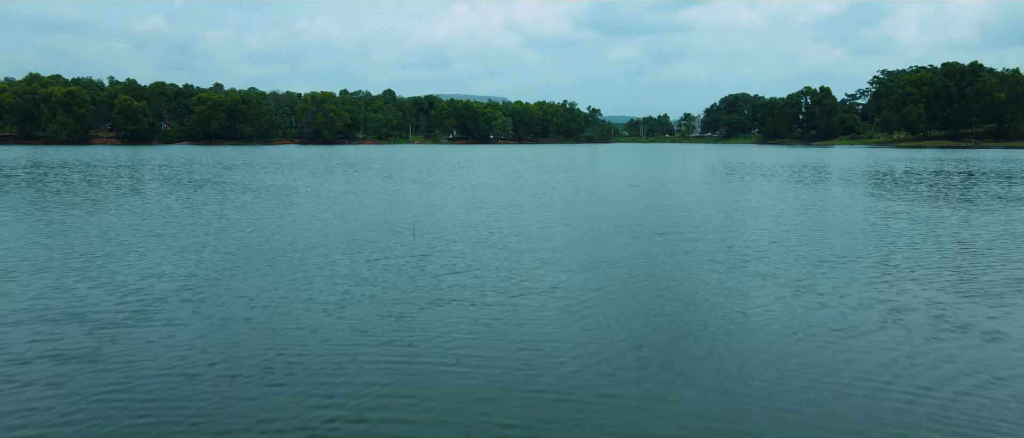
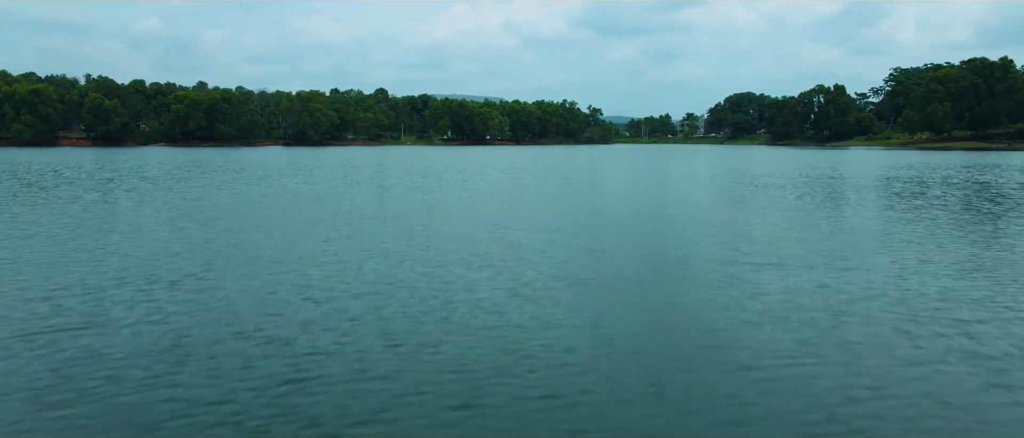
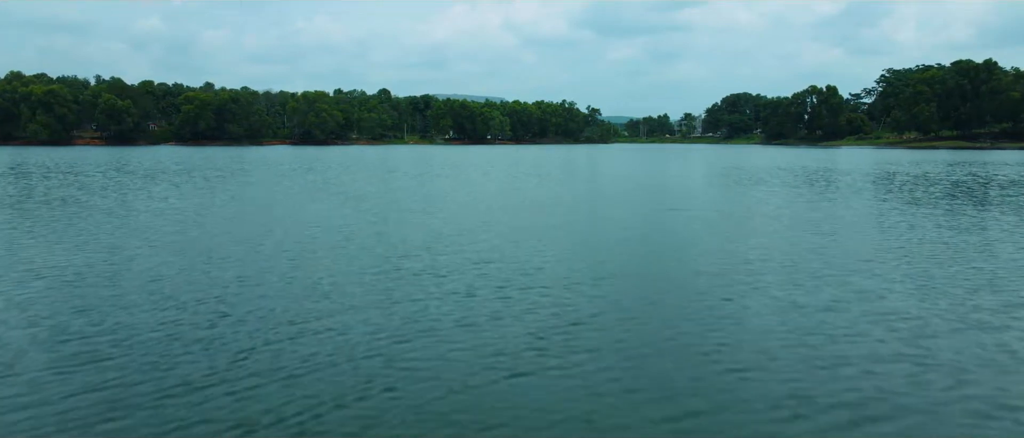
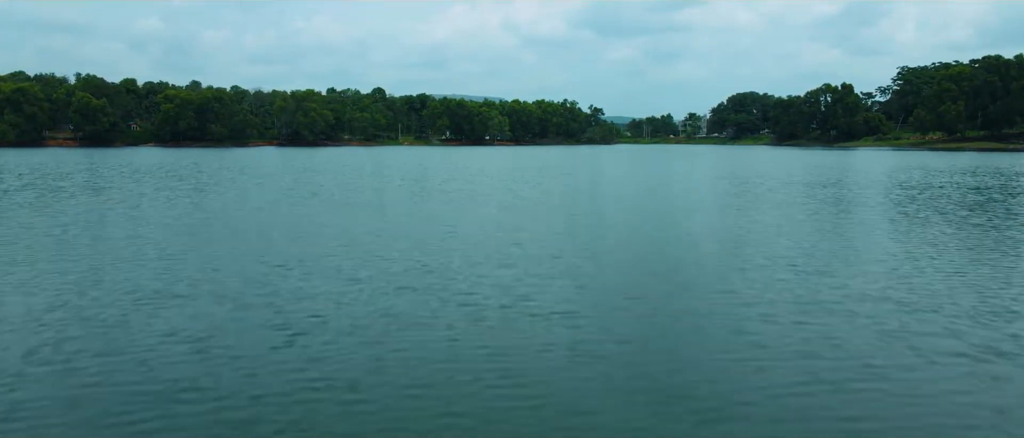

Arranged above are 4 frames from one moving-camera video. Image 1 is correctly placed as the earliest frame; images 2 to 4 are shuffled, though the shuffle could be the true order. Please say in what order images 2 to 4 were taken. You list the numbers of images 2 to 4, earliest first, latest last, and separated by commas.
3, 2, 4
